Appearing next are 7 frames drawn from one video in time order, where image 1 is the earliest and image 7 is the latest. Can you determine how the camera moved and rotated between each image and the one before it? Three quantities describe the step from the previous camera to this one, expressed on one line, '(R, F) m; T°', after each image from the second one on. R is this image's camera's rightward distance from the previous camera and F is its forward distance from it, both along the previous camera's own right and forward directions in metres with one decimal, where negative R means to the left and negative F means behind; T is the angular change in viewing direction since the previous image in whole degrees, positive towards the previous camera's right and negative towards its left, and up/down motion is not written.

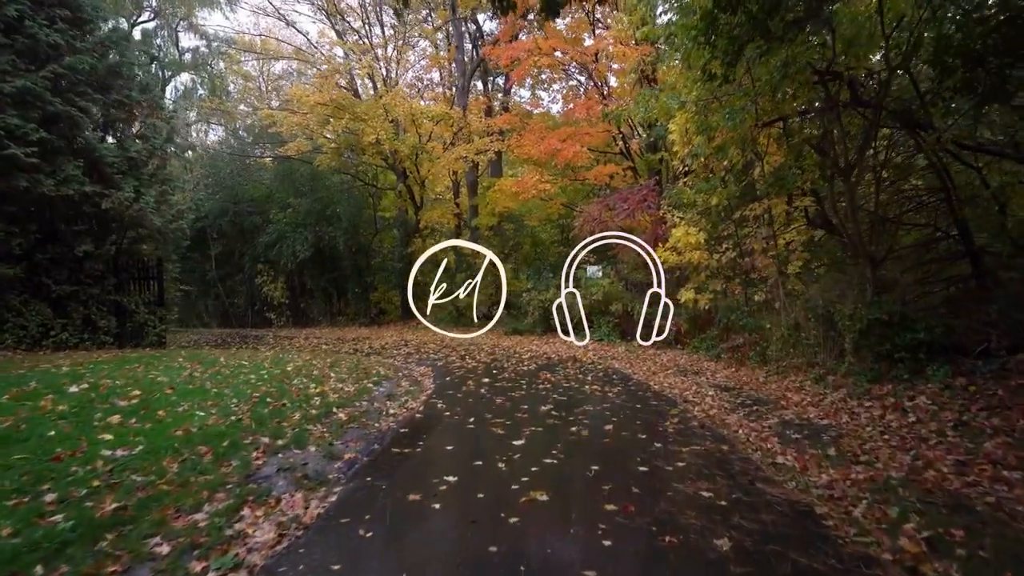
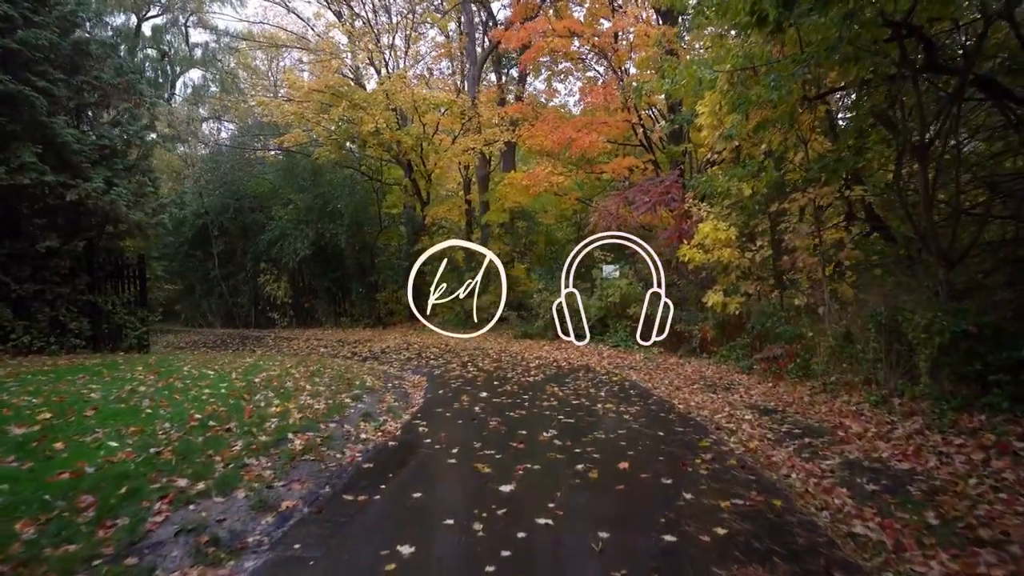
(+0.3, +1.4) m; -2°
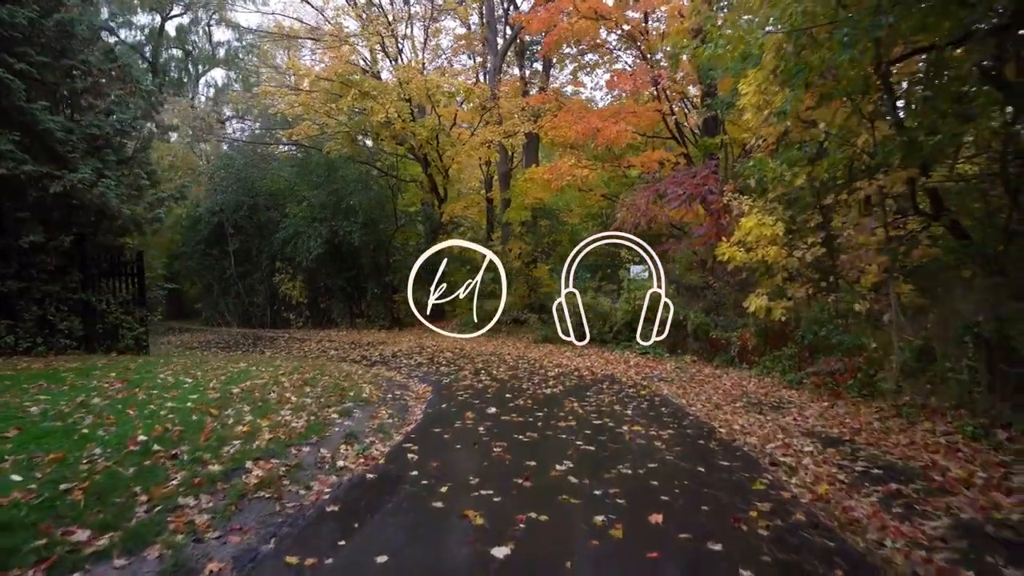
(+0.2, +1.2) m; -3°
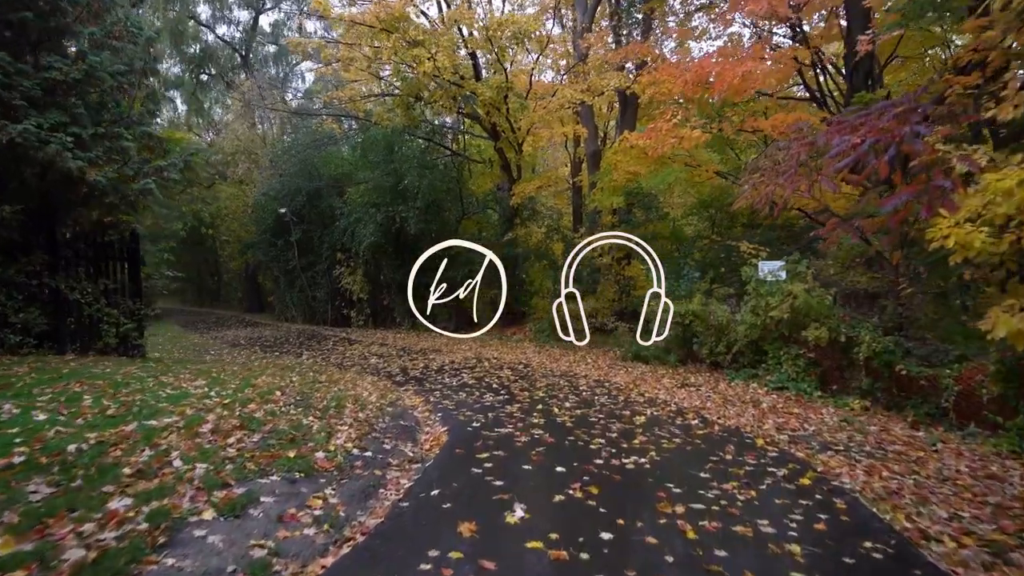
(+0.4, +4.1) m; -10°
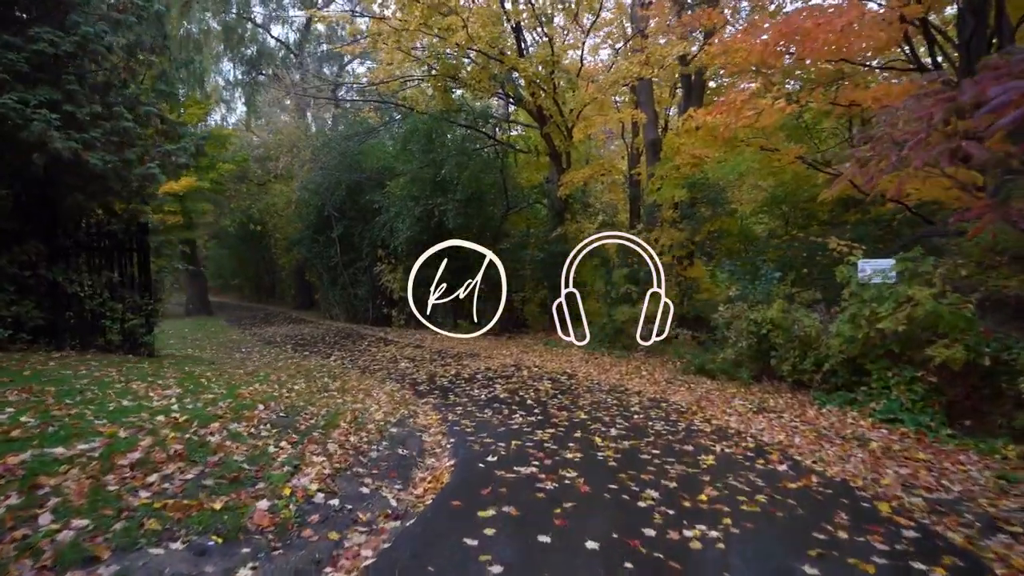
(+0.3, +1.7) m; -6°
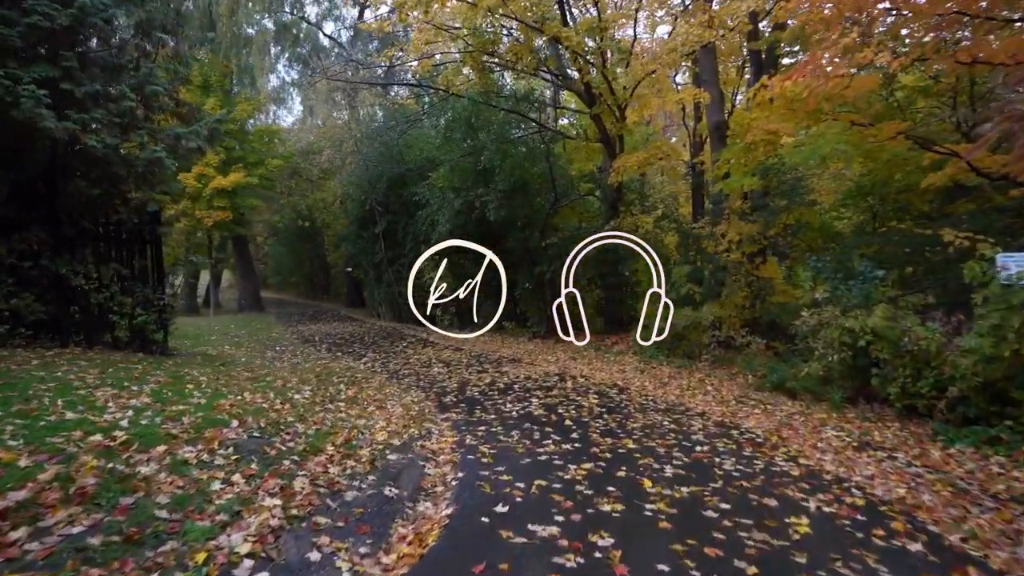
(+0.3, +1.5) m; -6°
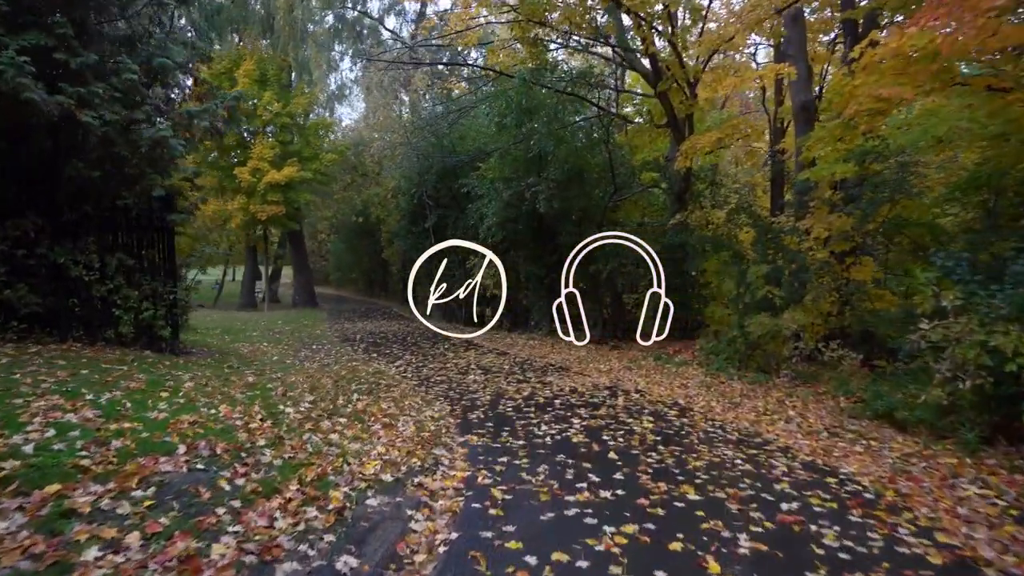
(+0.4, +1.5) m; -7°
